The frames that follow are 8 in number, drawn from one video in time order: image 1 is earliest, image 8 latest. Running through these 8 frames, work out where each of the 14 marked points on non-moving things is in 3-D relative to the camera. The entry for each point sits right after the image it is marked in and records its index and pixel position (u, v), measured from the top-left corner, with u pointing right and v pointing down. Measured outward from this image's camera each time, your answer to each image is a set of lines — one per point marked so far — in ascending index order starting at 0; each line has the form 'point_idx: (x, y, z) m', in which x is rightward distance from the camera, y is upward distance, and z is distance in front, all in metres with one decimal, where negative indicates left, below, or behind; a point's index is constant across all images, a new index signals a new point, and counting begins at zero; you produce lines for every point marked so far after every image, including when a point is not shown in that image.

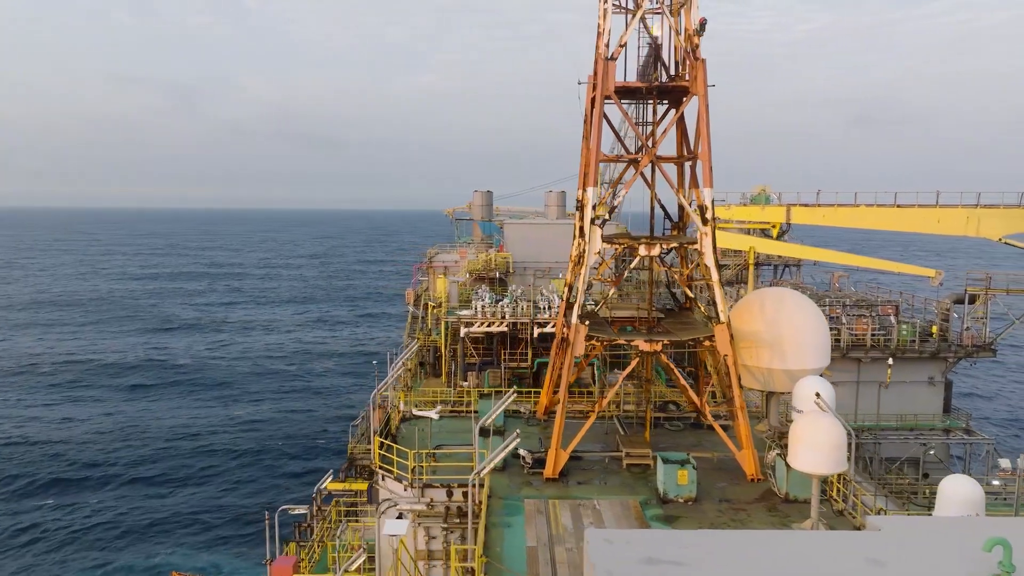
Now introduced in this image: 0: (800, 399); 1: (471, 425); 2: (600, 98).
0: (+6.4, -2.5, +15.0) m
1: (-1.0, -3.6, +17.9) m
2: (+2.1, +4.2, +15.1) m
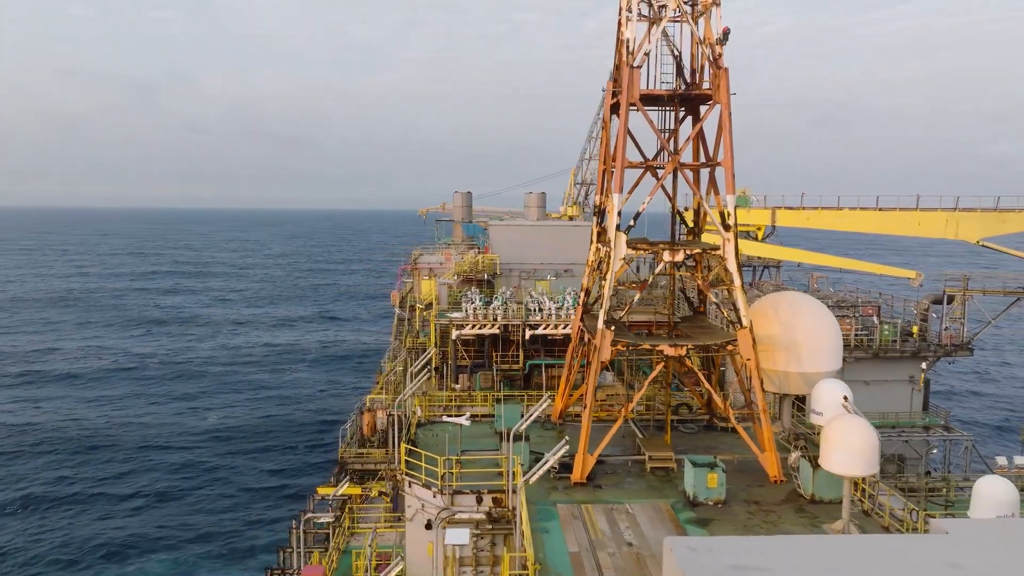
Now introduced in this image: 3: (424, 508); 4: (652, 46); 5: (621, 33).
0: (+7.0, -2.6, +15.3) m
1: (-0.6, -3.8, +17.9) m
2: (+2.7, +4.1, +15.3) m
3: (-1.9, -4.7, +14.5) m
4: (+3.3, +5.5, +15.5) m
5: (+2.7, +6.1, +16.3) m
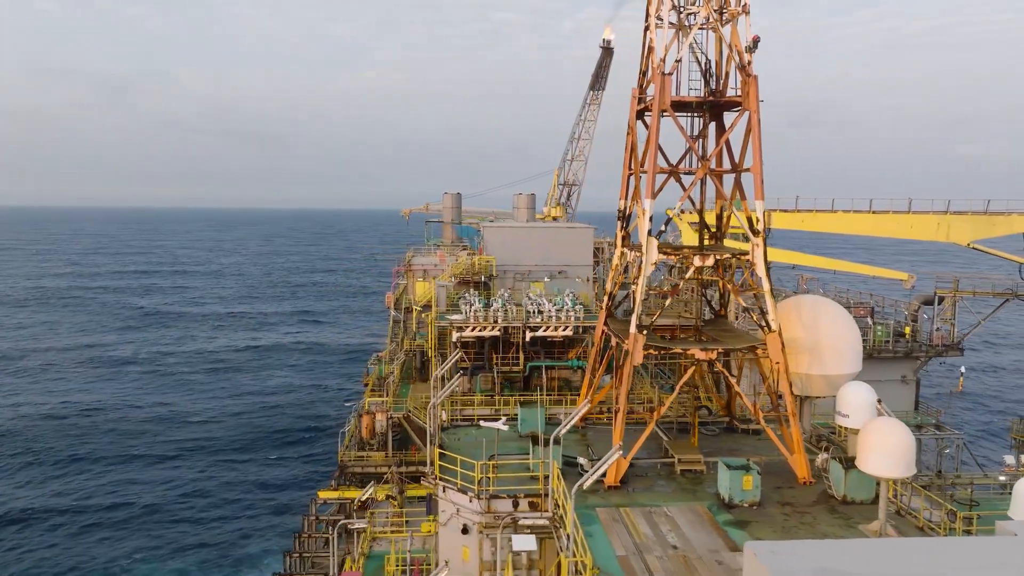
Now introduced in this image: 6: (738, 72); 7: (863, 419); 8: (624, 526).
0: (+7.7, -2.7, +15.6) m
1: (+0.1, -3.9, +18.0) m
2: (+3.4, +4.0, +15.4) m
3: (-1.1, -4.8, +14.5) m
4: (+4.0, +5.4, +15.7) m
5: (+3.4, +6.0, +16.5) m
6: (+5.3, +4.9, +15.6) m
7: (+8.0, -3.0, +15.4) m
8: (+2.1, -4.5, +12.8) m
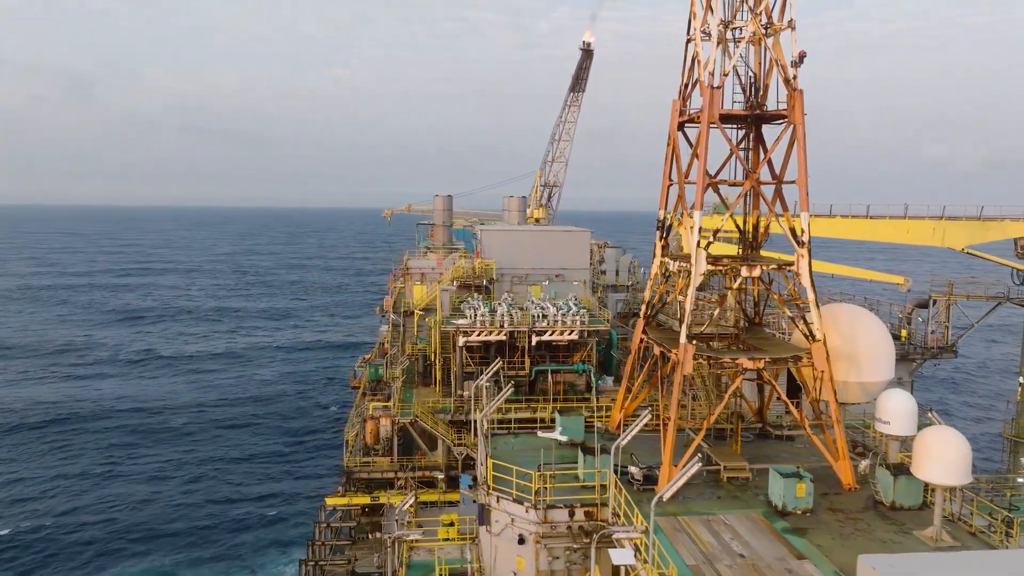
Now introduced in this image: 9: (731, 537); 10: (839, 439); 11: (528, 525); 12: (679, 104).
0: (+8.8, -2.9, +16.0) m
1: (+1.1, -4.1, +18.1) m
2: (+4.5, +3.8, +15.6) m
3: (+0.1, -5.0, +14.6) m
4: (+5.2, +5.2, +15.9) m
5: (+4.5, +5.8, +16.7) m
6: (+6.4, +4.7, +15.8) m
7: (+9.1, -3.2, +15.8) m
8: (+3.4, -4.7, +13.0) m
9: (+4.2, -4.8, +12.9) m
10: (+7.5, -3.5, +15.5) m
11: (+0.3, -5.0, +14.3) m
12: (+4.4, +4.8, +17.8) m
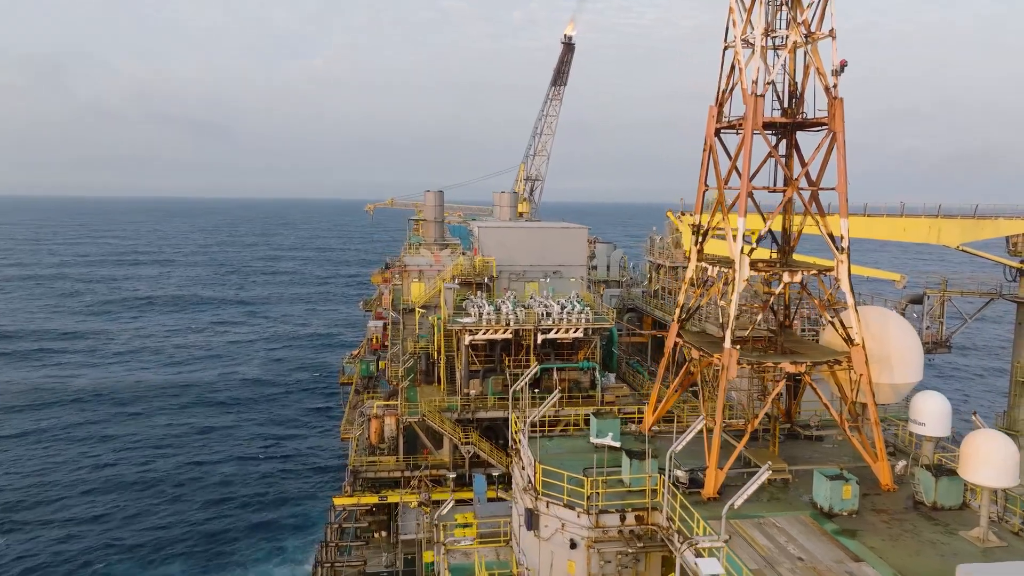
0: (+9.9, -3.0, +16.4) m
1: (+2.1, -4.2, +18.2) m
2: (+5.6, +3.7, +15.8) m
3: (+1.2, -5.2, +14.7) m
4: (+6.2, +5.0, +16.1) m
5: (+5.5, +5.7, +16.8) m
6: (+7.4, +4.6, +16.1) m
7: (+10.2, -3.3, +16.2) m
8: (+4.5, -4.9, +13.2) m
9: (+5.3, -4.9, +13.2) m
10: (+8.6, -3.6, +15.9) m
11: (+1.4, -5.1, +14.4) m
12: (+5.4, +4.7, +17.9) m
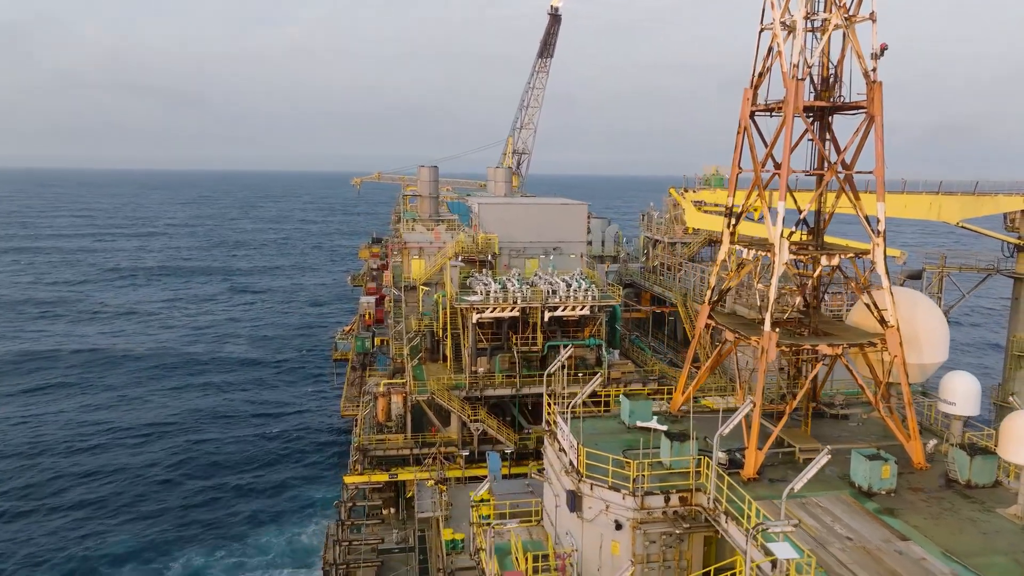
0: (+10.8, -2.6, +16.7) m
1: (+3.0, -3.8, +18.4) m
2: (+6.5, +4.1, +15.8) m
3: (+2.2, -4.9, +14.9) m
4: (+7.1, +5.5, +16.1) m
5: (+6.4, +6.1, +16.7) m
6: (+8.3, +5.0, +16.0) m
7: (+11.1, -2.9, +16.5) m
8: (+5.5, -4.6, +13.5) m
9: (+6.4, -4.6, +13.5) m
10: (+9.5, -3.2, +16.2) m
11: (+2.4, -4.8, +14.6) m
12: (+6.3, +5.1, +17.9) m
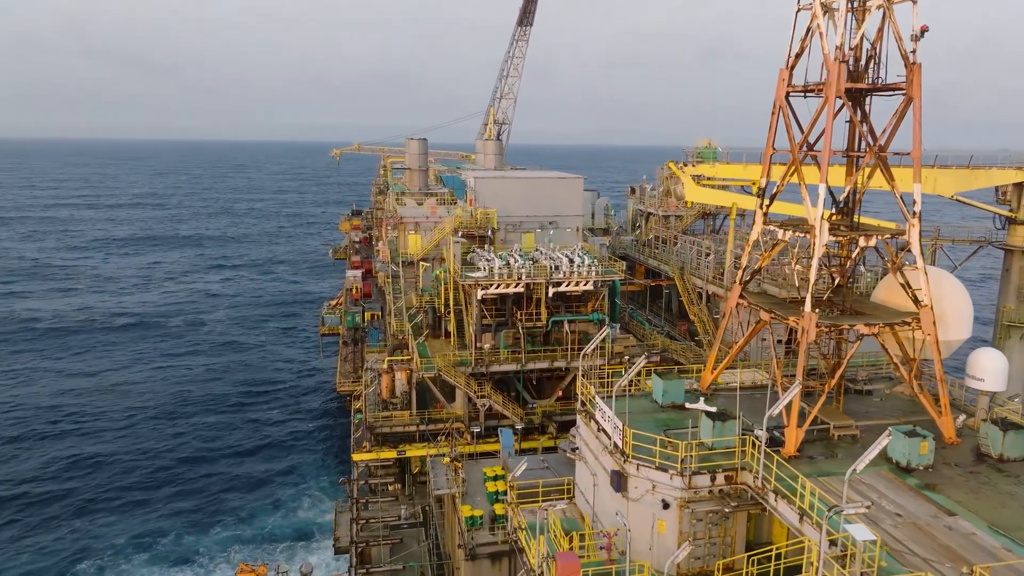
0: (+11.8, -2.1, +17.1) m
1: (+4.0, -3.2, +18.6) m
2: (+7.5, +4.5, +15.8) m
3: (+3.3, -4.5, +15.2) m
4: (+8.1, +5.9, +16.0) m
5: (+7.3, +6.6, +16.6) m
6: (+9.3, +5.5, +16.1) m
7: (+12.2, -2.4, +17.0) m
8: (+6.7, -4.3, +13.9) m
9: (+7.5, -4.3, +13.9) m
10: (+10.6, -2.7, +16.6) m
11: (+3.5, -4.5, +14.9) m
12: (+7.2, +5.7, +17.8) m
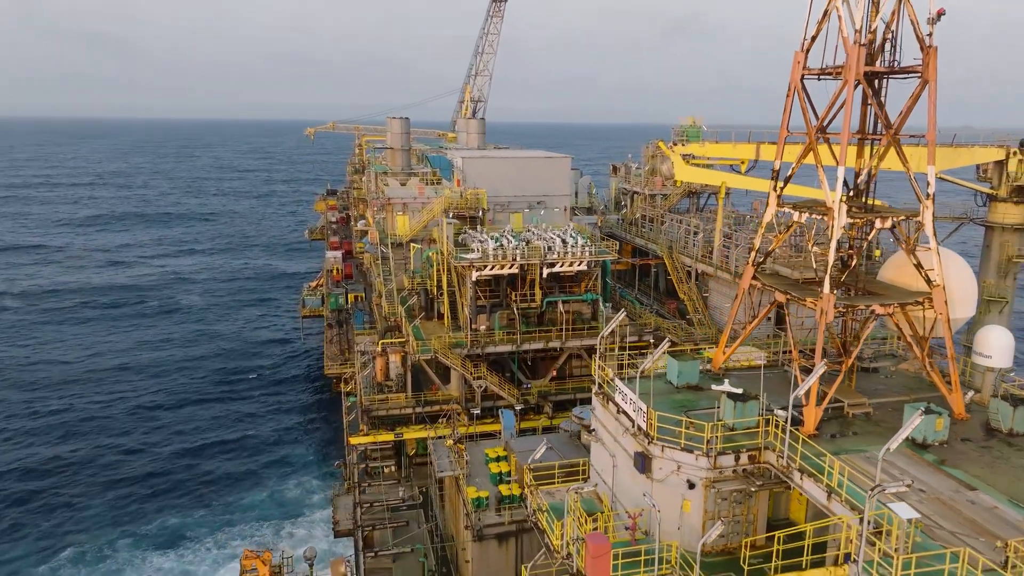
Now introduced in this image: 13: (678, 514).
0: (+12.3, -1.5, +17.6) m
1: (+4.5, -2.7, +18.9) m
2: (+8.0, +4.9, +15.9) m
3: (+3.9, -4.1, +15.4) m
4: (+8.6, +6.4, +16.1) m
5: (+7.8, +7.0, +16.7) m
6: (+9.8, +5.9, +16.2) m
7: (+12.7, -1.9, +17.5) m
8: (+7.3, -3.9, +14.2) m
9: (+8.2, -3.9, +14.3) m
10: (+11.1, -2.2, +17.1) m
11: (+4.2, -4.1, +15.1) m
12: (+7.6, +6.1, +17.9) m
13: (+3.8, -5.2, +15.8) m
